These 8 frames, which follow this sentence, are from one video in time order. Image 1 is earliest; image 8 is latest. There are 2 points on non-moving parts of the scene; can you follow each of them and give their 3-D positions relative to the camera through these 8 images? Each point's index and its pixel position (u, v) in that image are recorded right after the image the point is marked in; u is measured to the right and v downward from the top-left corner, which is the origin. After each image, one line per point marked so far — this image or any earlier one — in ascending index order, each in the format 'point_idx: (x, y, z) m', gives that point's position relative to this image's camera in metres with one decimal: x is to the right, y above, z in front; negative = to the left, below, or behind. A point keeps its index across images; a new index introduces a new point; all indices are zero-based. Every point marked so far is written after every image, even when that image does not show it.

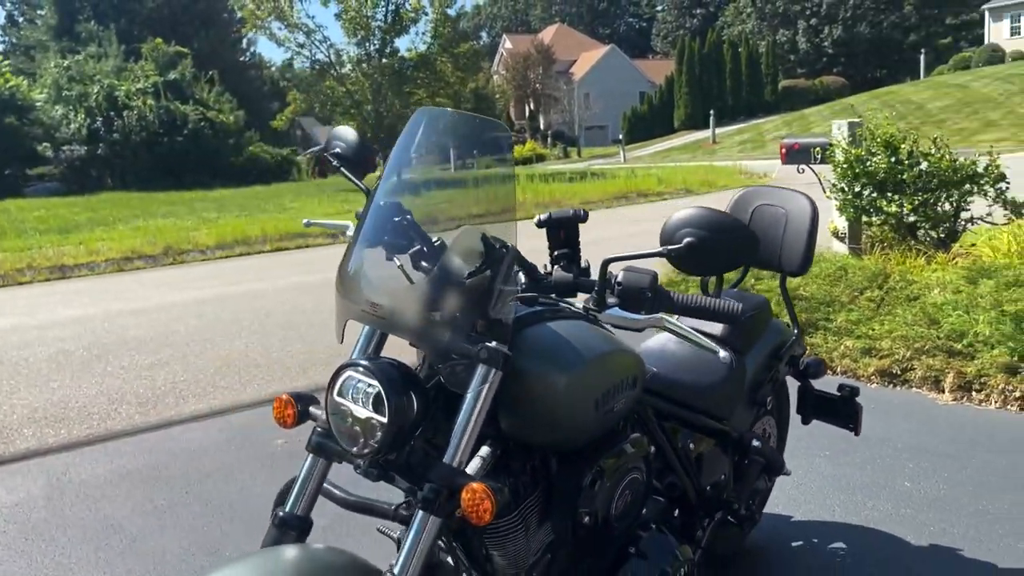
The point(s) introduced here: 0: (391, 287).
0: (-0.2, 0.0, +2.0) m
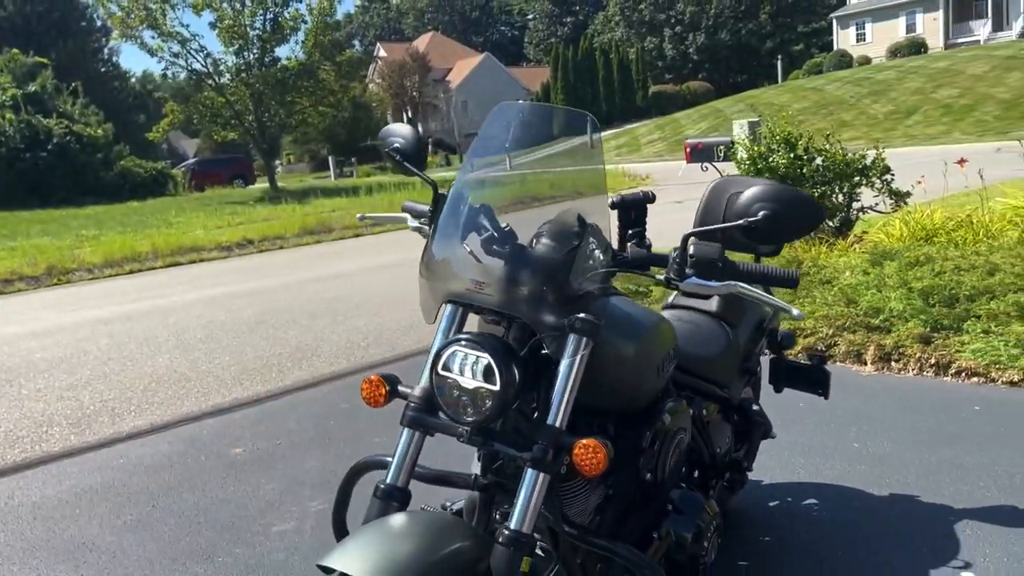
0: (-0.1, 0.0, +2.1) m
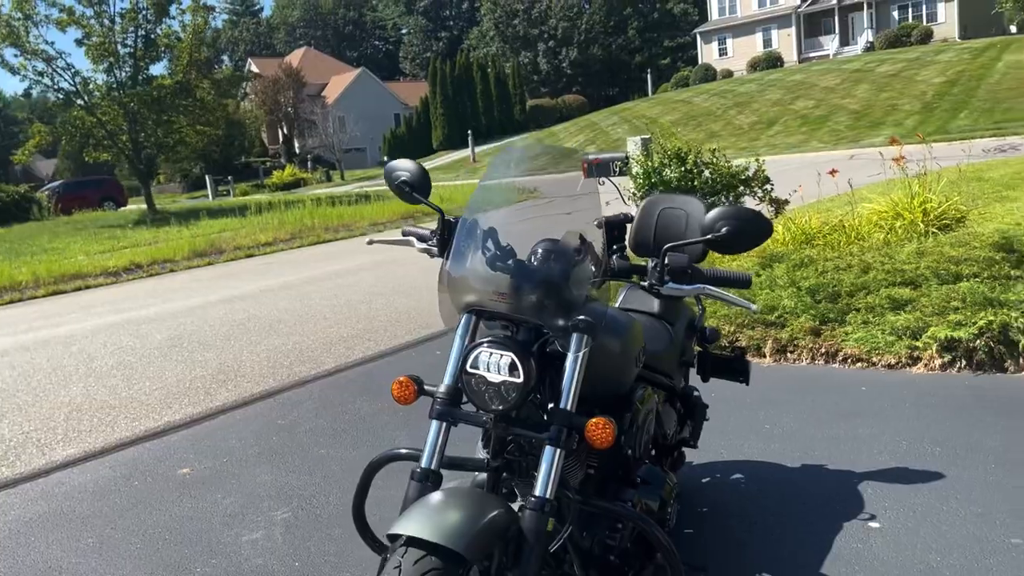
0: (-0.1, 0.0, +2.5) m
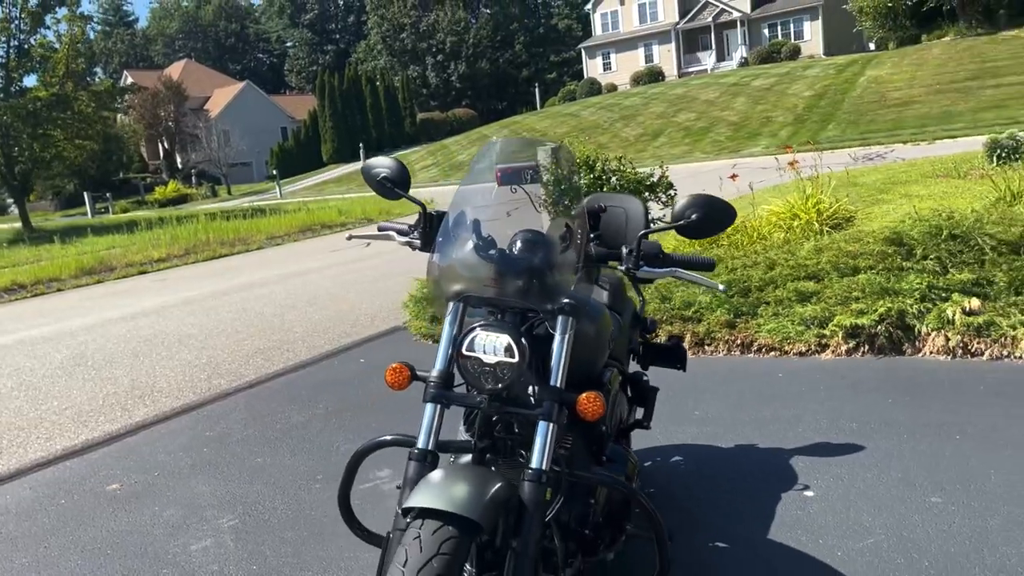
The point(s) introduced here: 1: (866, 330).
0: (-0.1, 0.0, +2.7) m
1: (+2.4, -0.3, +5.9) m
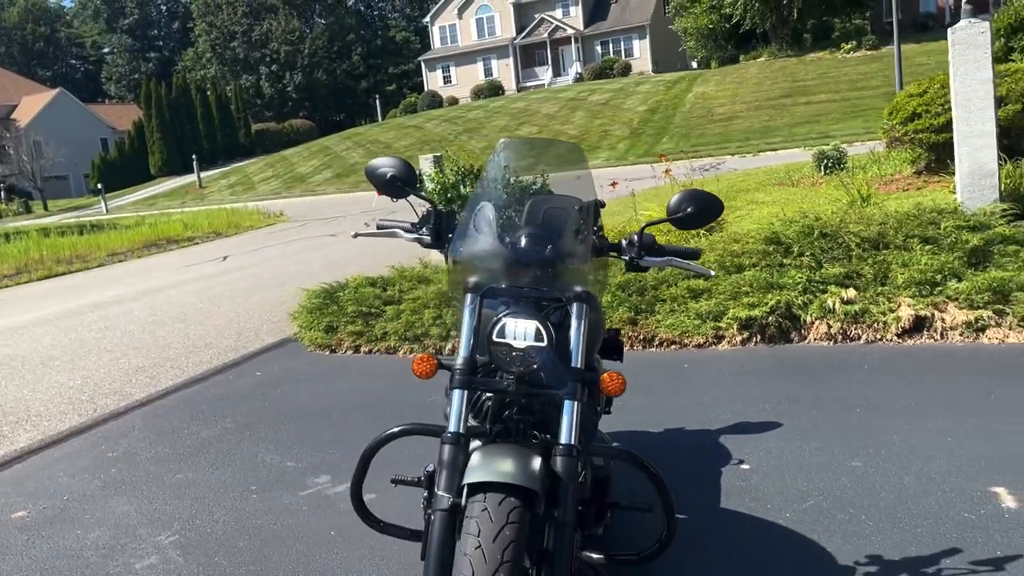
0: (-0.1, +0.1, +2.8) m
1: (+1.8, -0.2, +6.4) m
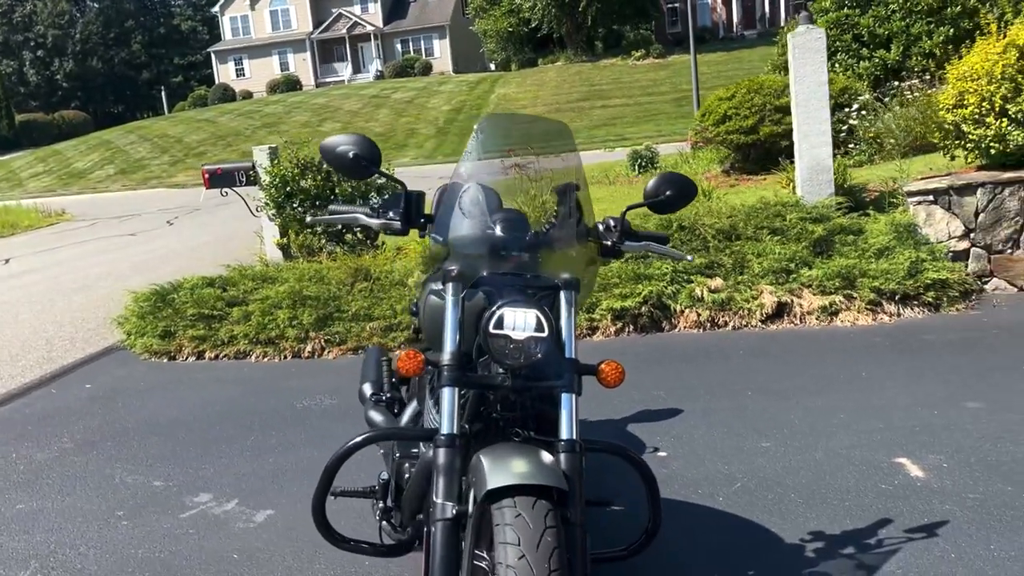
0: (-0.1, +0.1, +2.6) m
1: (+0.9, -0.2, +6.5) m
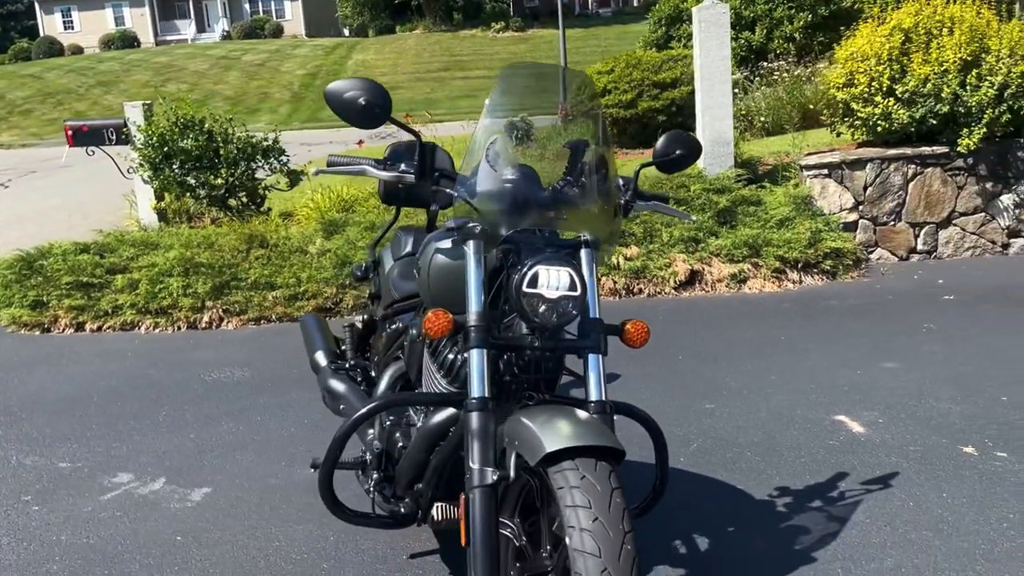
0: (0.0, +0.2, +2.5) m
1: (+0.3, +0.1, +6.5) m
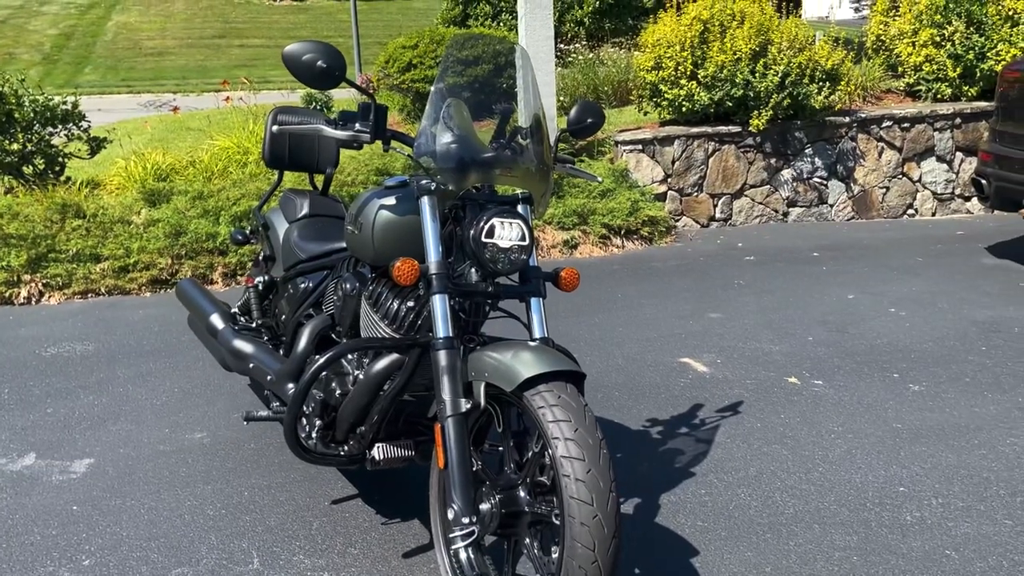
0: (-0.2, +0.4, +2.7) m
1: (-0.9, +0.3, +6.7) m
